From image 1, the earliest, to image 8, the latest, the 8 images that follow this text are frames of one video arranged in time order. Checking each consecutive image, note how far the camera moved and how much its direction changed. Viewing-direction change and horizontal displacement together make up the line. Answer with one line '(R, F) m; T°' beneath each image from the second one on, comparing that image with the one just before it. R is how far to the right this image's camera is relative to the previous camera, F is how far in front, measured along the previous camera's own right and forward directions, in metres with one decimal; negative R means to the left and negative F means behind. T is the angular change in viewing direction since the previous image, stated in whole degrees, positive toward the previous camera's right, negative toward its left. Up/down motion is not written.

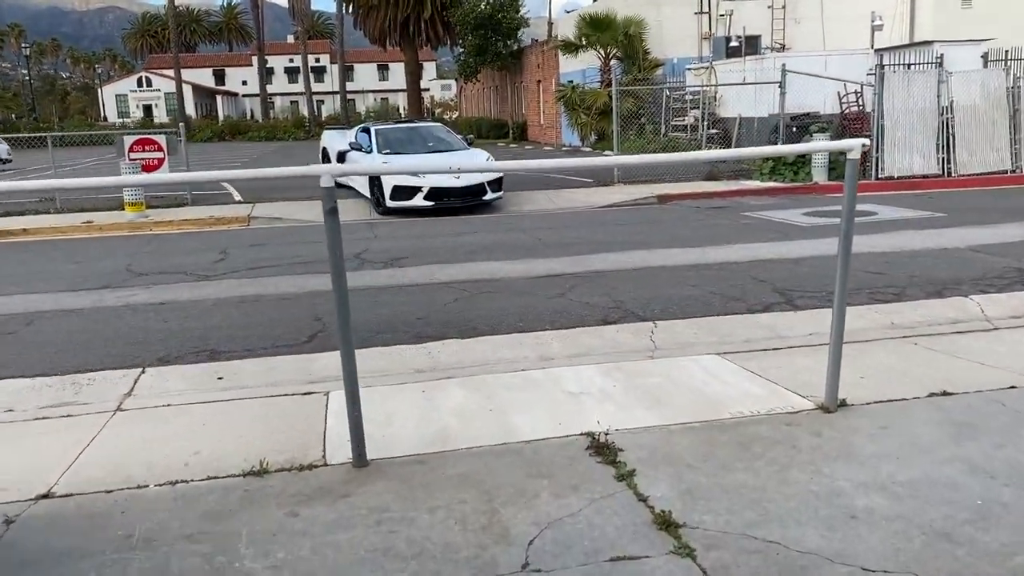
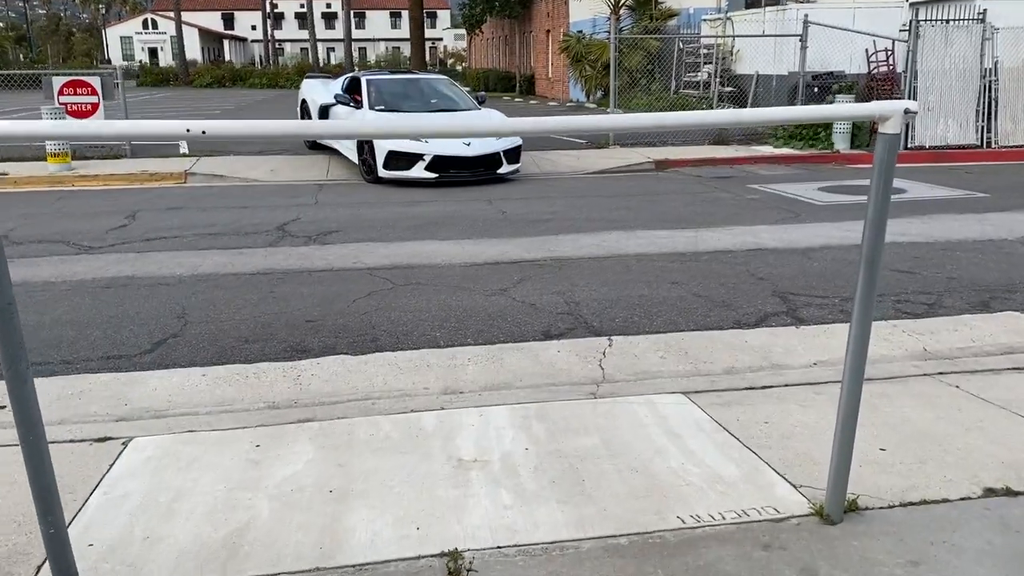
(+0.6, +1.6) m; -1°
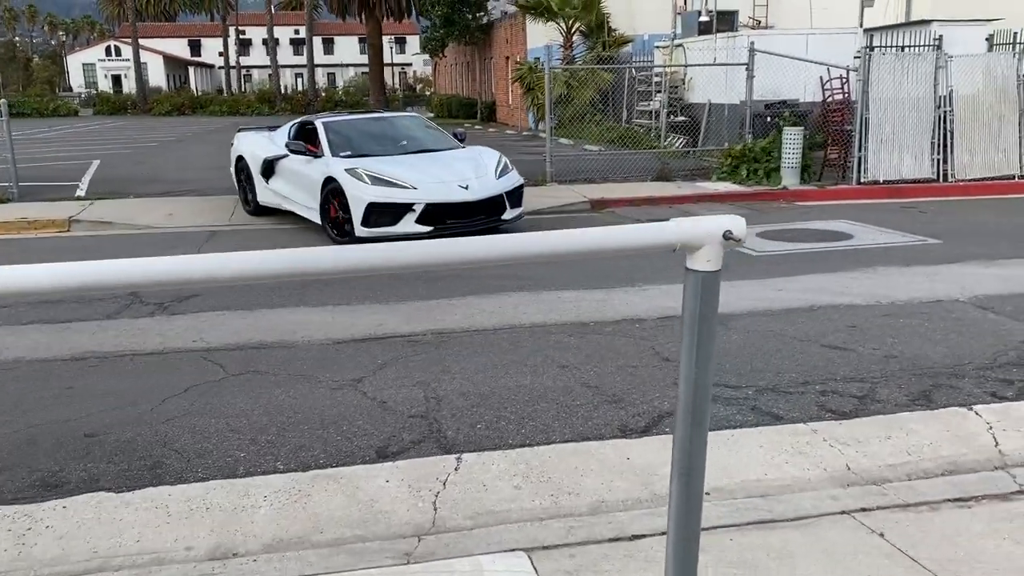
(+0.7, +1.0) m; +2°
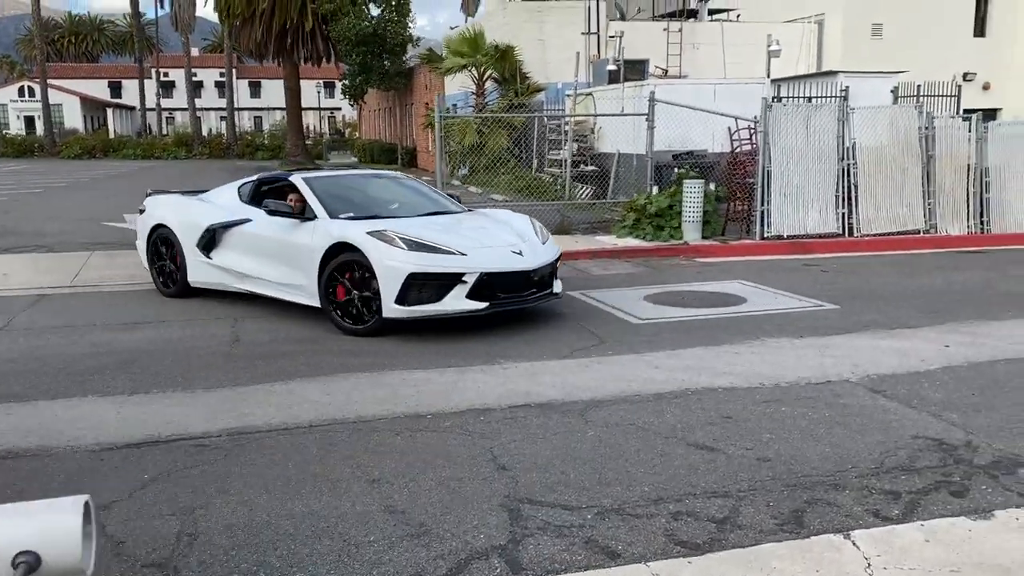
(+0.7, +0.9) m; +4°
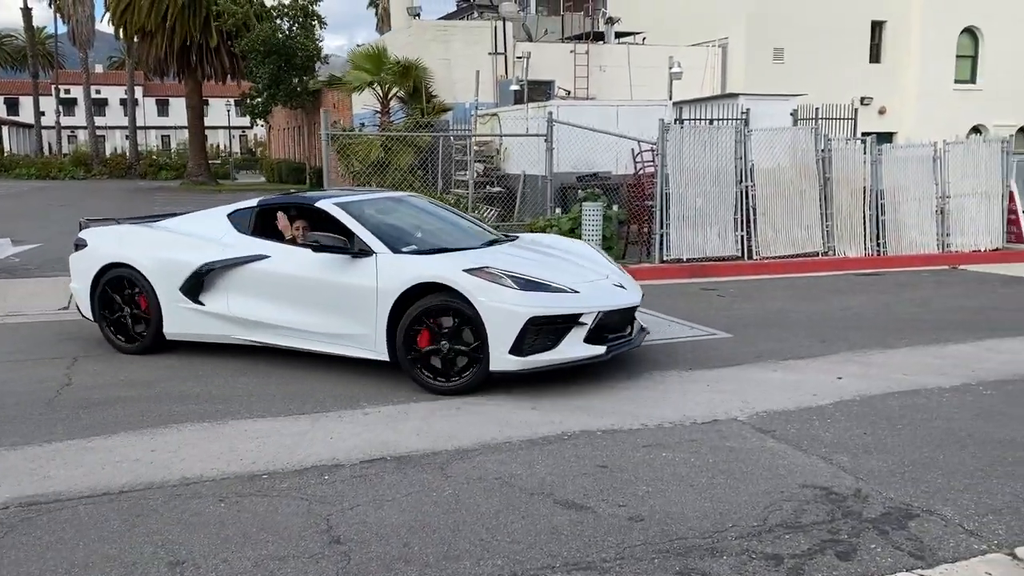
(+0.4, +0.5) m; +5°
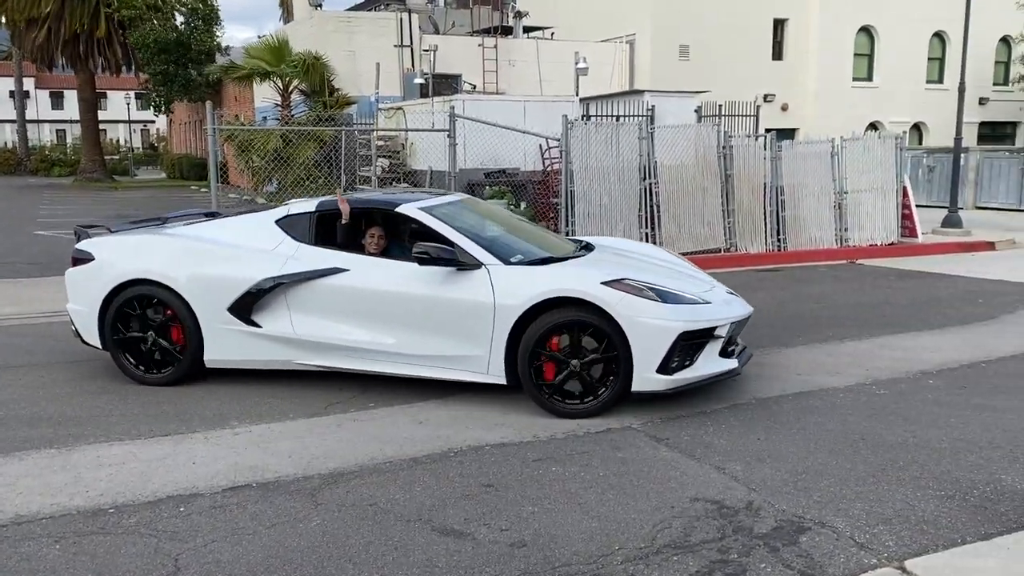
(+0.2, +0.3) m; +5°
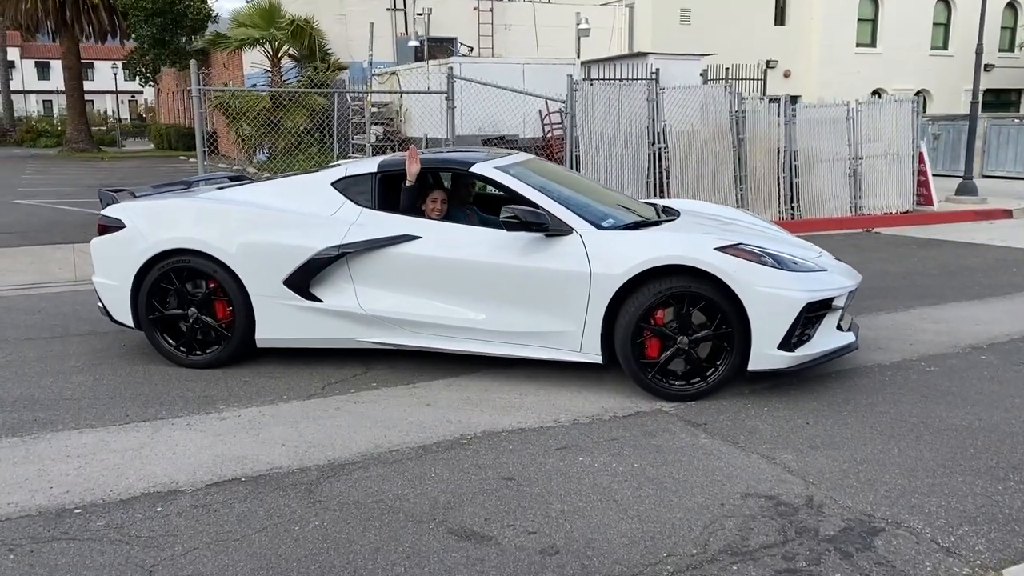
(-0.1, +0.6) m; +1°
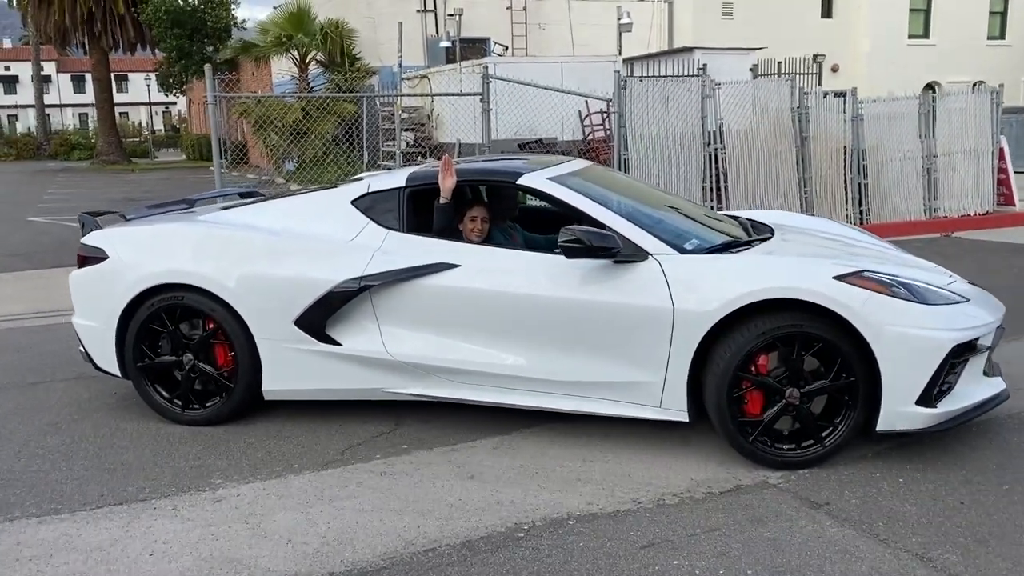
(-0.1, +0.9) m; -2°
